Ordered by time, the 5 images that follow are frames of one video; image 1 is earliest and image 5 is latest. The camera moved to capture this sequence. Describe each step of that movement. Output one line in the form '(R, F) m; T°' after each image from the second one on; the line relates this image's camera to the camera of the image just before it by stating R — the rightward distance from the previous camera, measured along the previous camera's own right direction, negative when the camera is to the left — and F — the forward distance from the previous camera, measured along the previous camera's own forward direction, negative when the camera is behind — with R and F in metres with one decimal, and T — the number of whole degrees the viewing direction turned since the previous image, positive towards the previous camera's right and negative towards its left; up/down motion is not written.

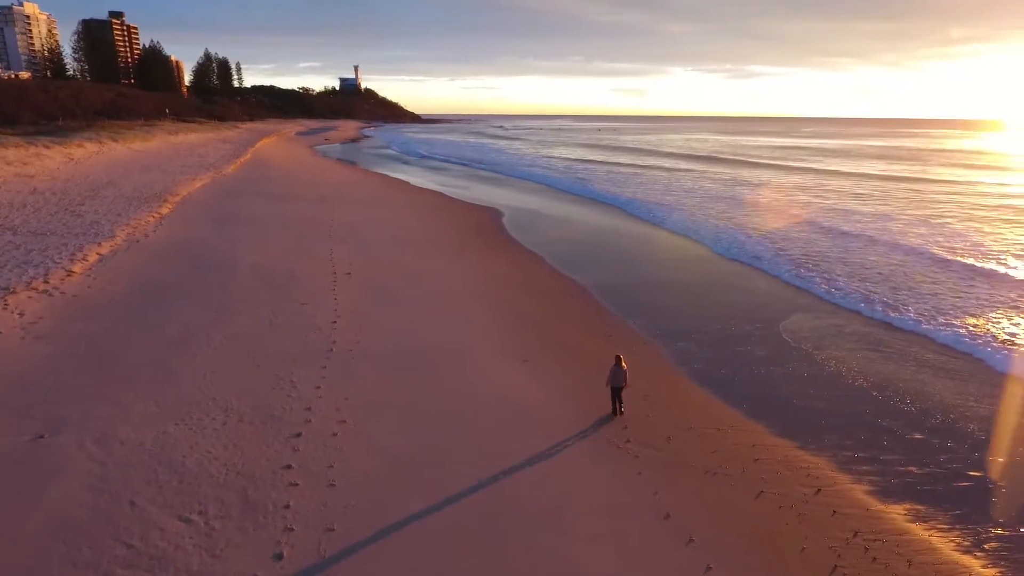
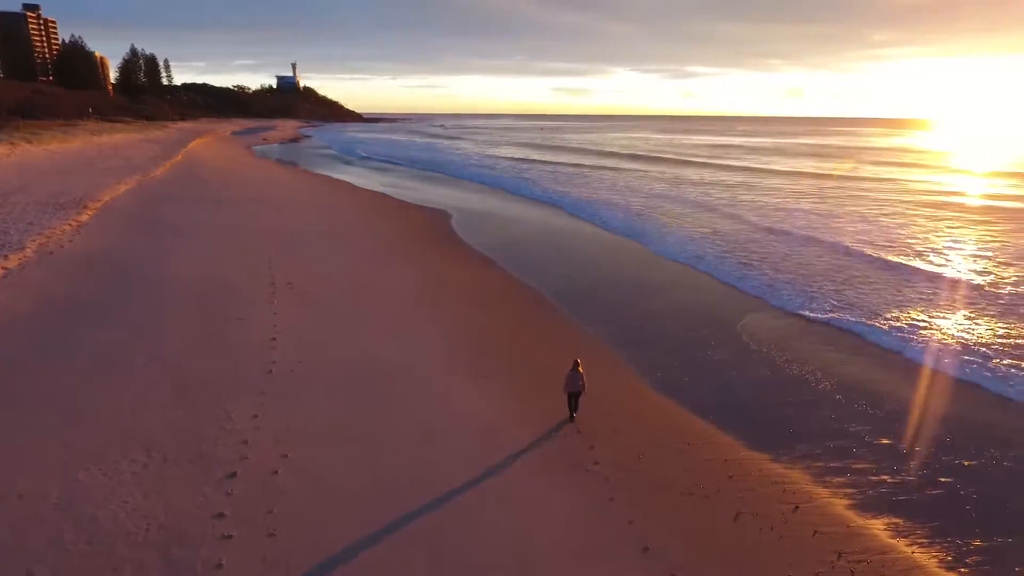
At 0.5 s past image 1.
(-0.1, +0.5) m; +5°
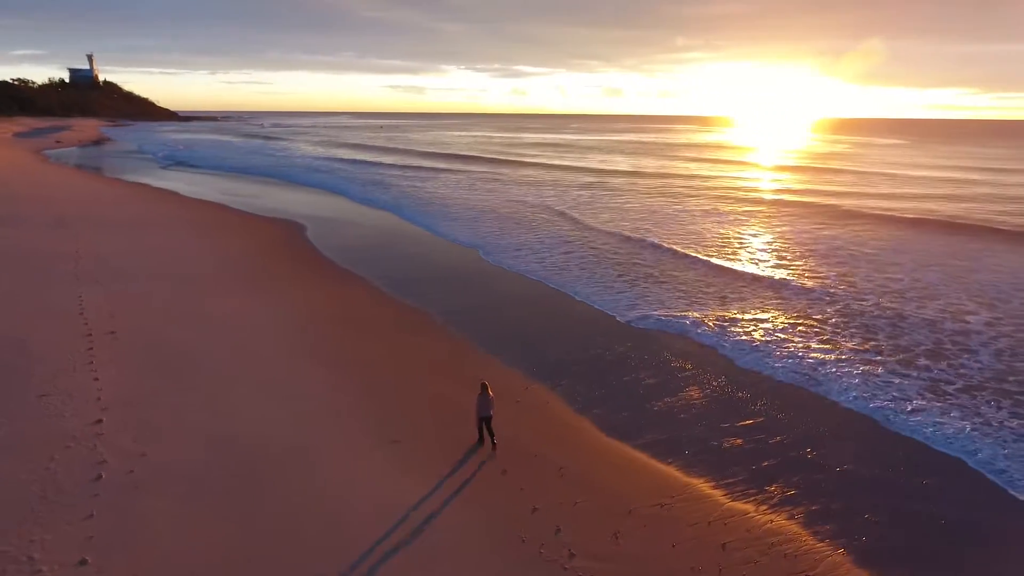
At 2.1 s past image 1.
(-0.7, +1.5) m; +14°
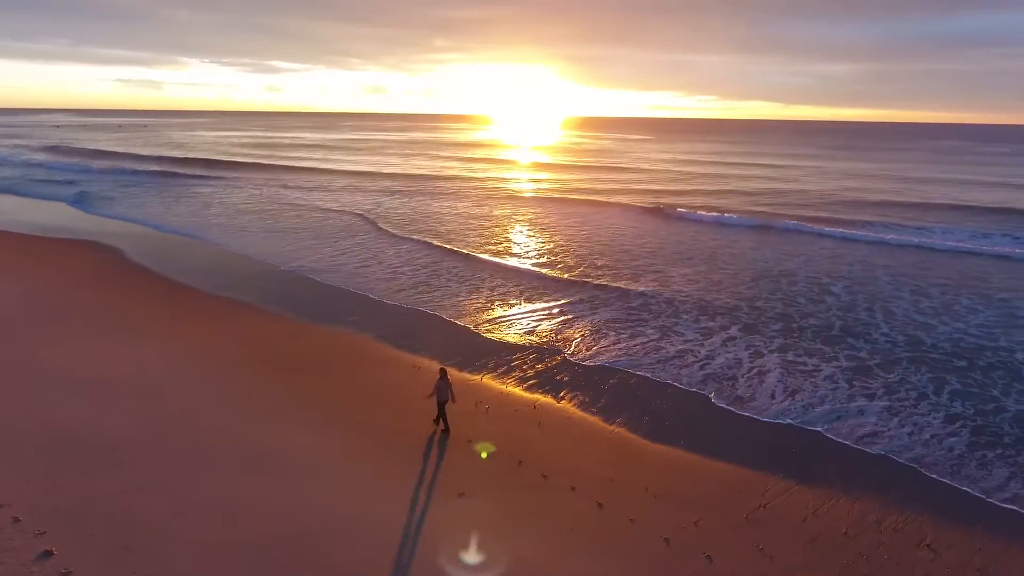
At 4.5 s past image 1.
(-2.5, +1.1) m; +19°
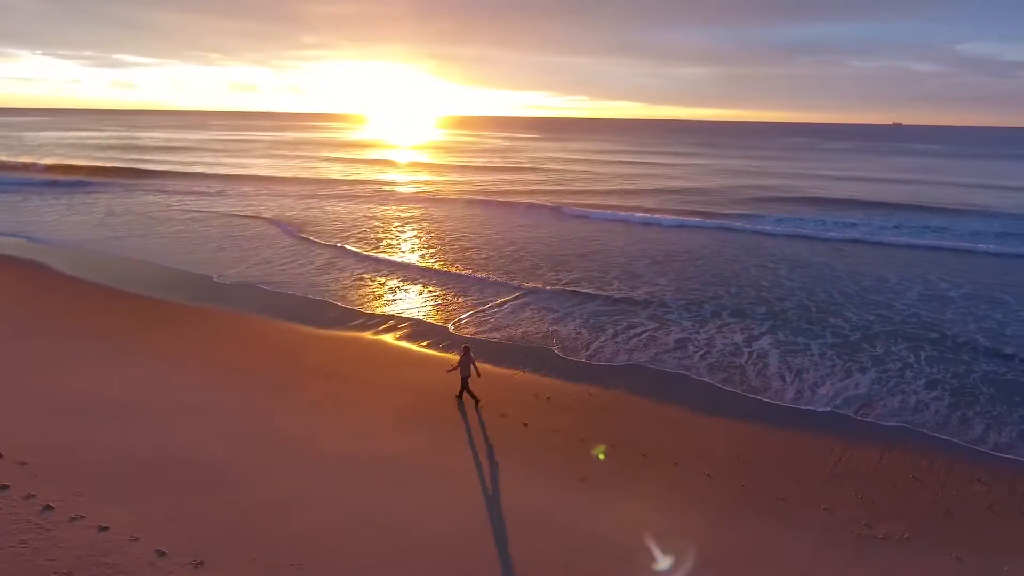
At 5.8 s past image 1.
(-2.0, -0.1) m; +10°
